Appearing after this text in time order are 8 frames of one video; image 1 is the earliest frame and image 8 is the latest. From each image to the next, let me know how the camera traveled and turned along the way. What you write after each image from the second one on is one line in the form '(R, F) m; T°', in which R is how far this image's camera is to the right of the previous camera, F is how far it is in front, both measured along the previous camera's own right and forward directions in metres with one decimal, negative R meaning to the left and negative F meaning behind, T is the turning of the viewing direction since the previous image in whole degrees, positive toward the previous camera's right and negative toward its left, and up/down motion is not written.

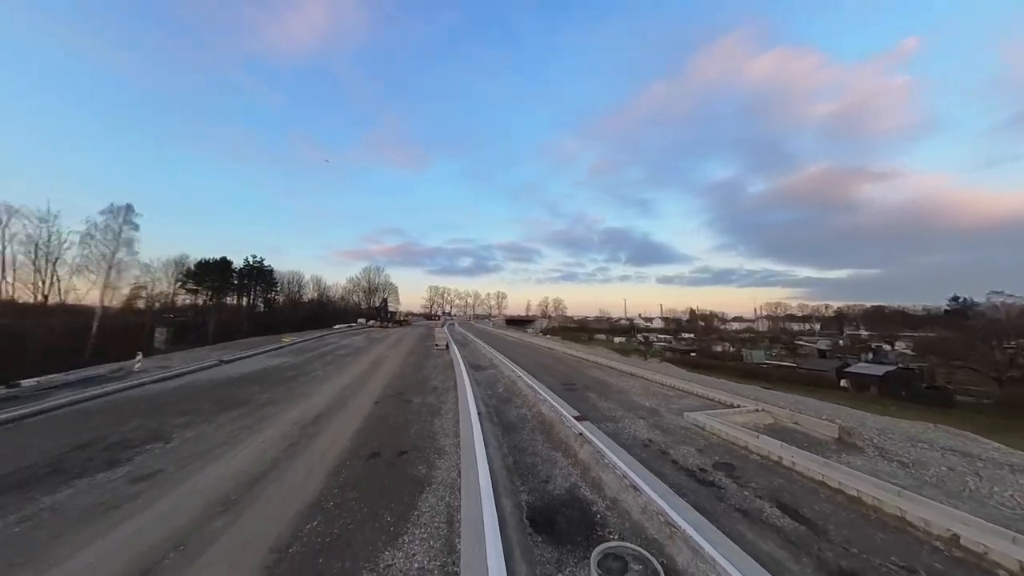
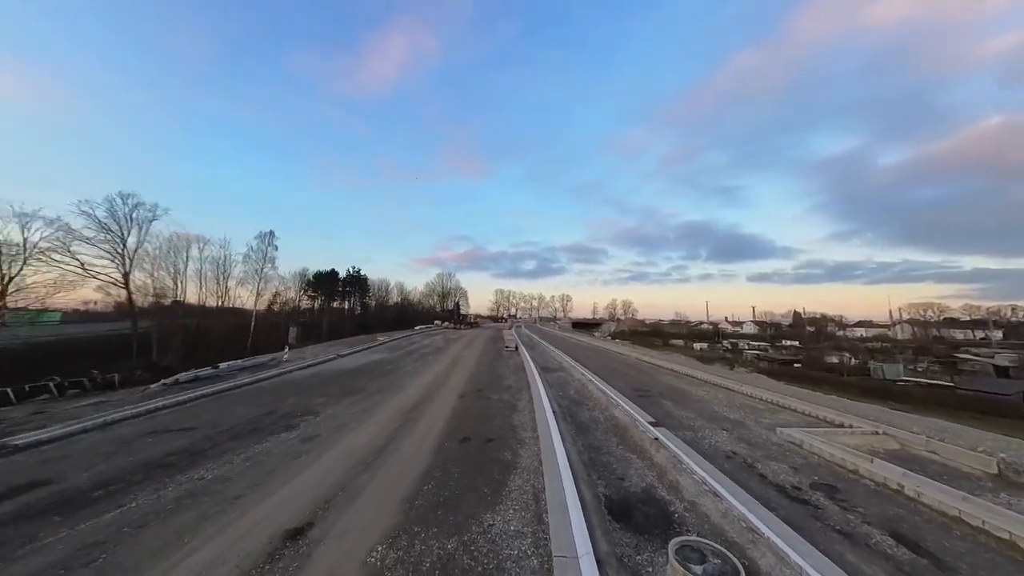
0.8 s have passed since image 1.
(-0.2, -0.7) m; -13°
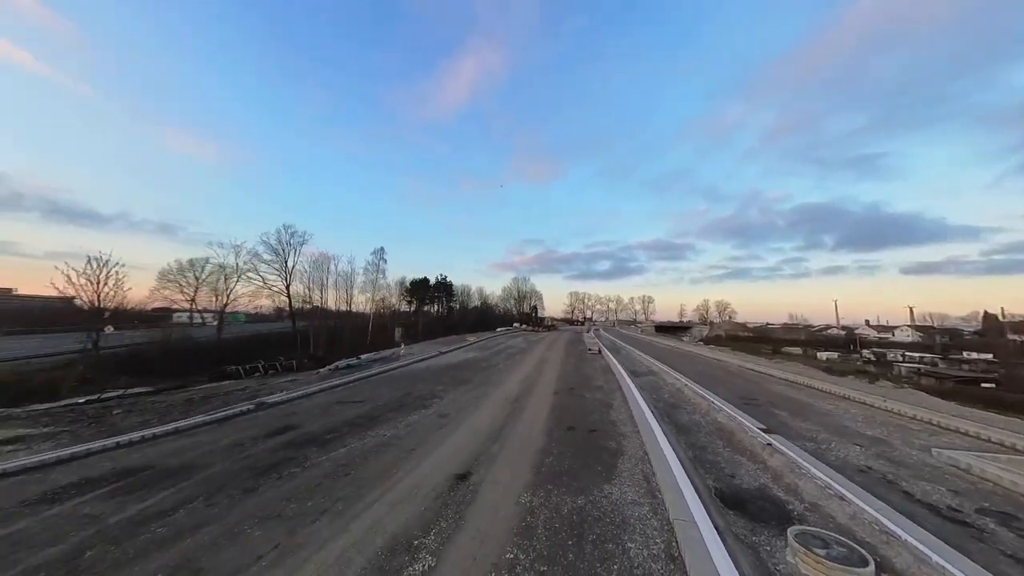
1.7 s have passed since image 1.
(-0.7, -1.2) m; -14°
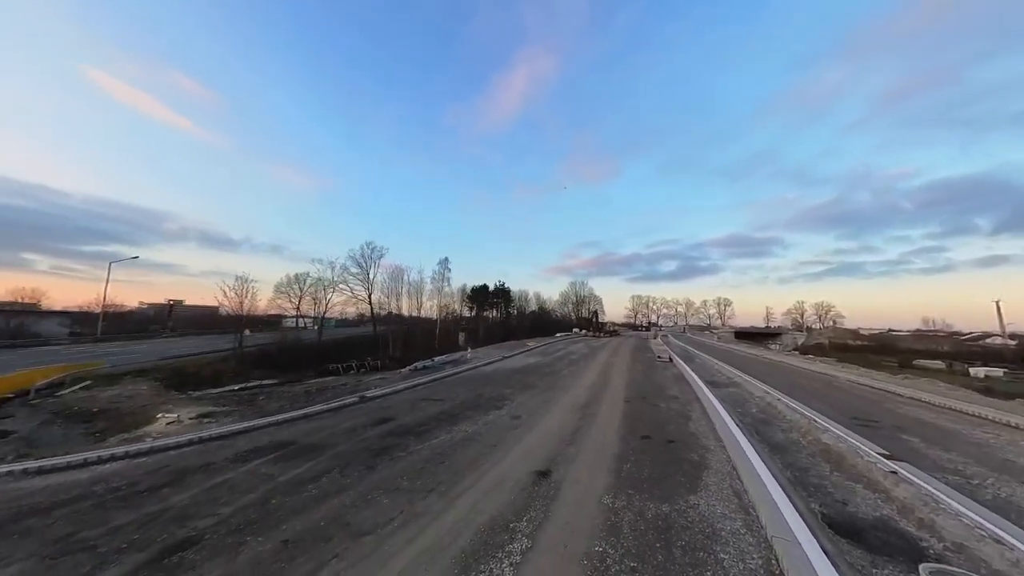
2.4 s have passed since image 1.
(-0.4, -0.5) m; -11°
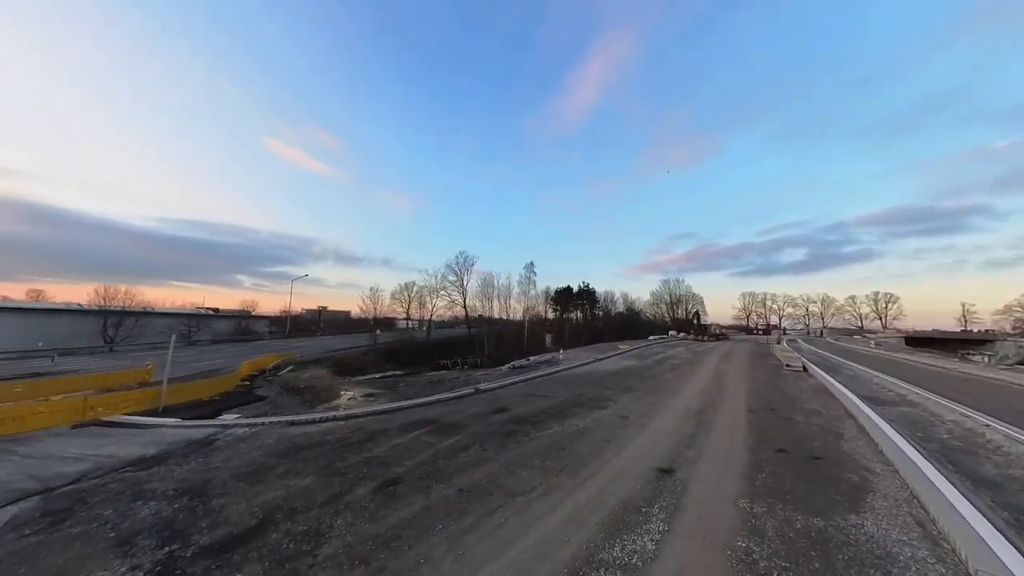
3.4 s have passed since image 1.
(-0.7, -0.9) m; -16°
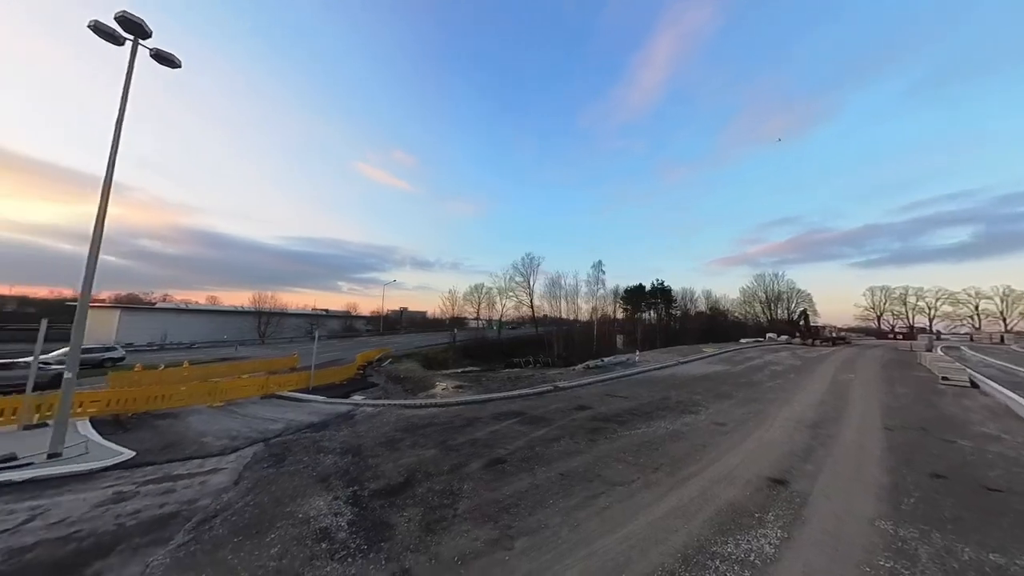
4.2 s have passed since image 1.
(-0.7, -0.7) m; -12°
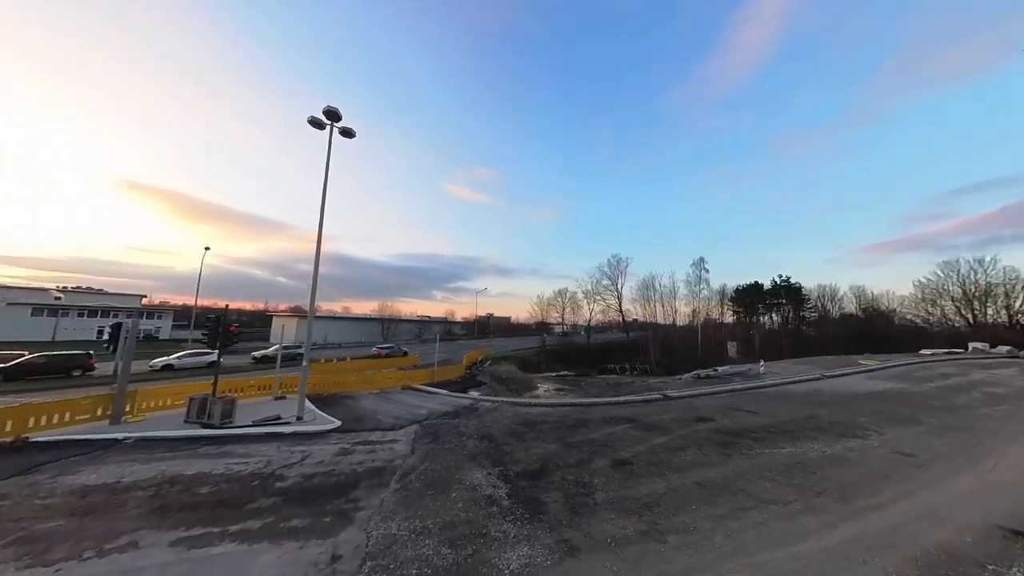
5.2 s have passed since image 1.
(-0.9, -0.7) m; -16°
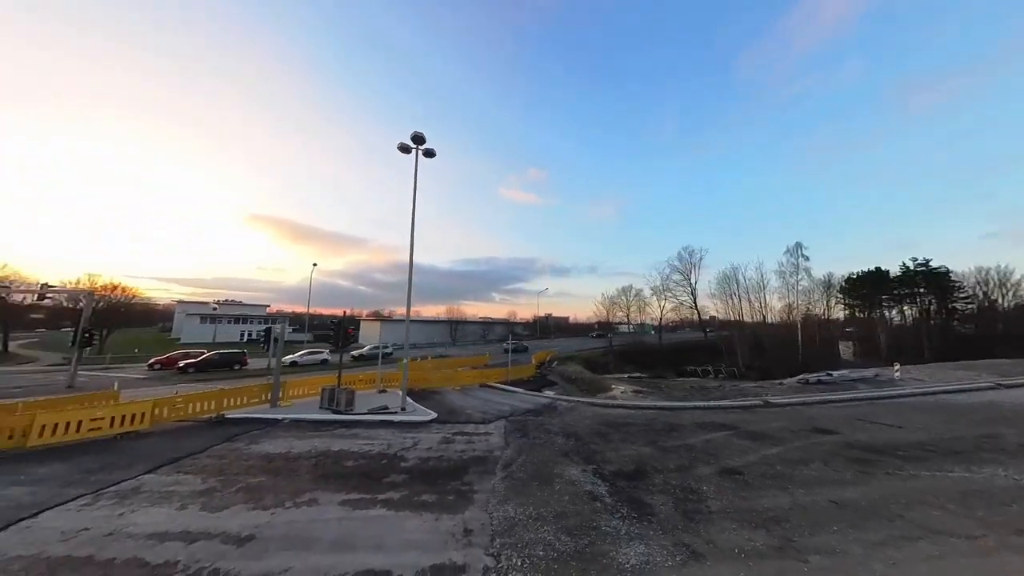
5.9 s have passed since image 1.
(-0.7, -0.3) m; -11°
